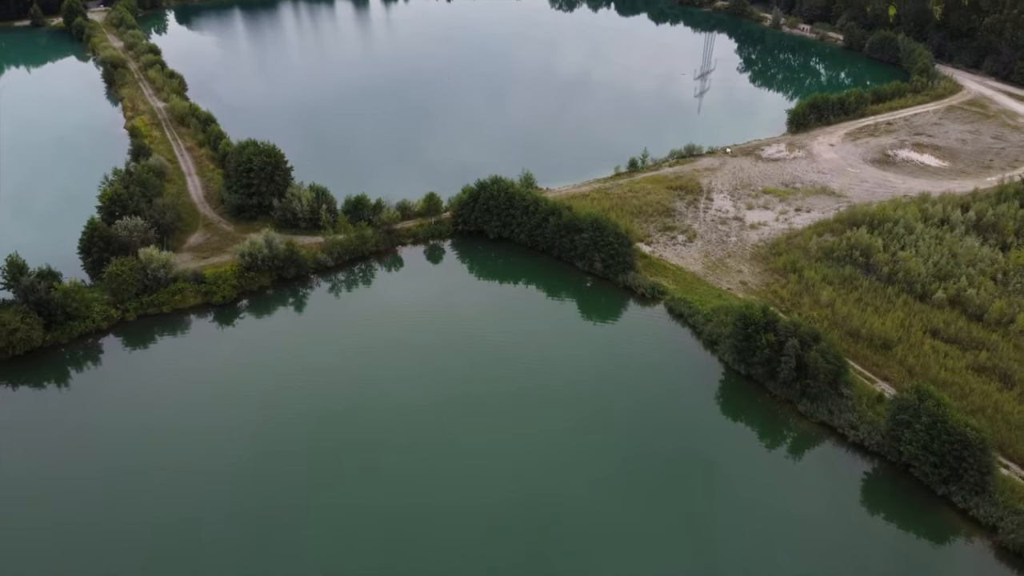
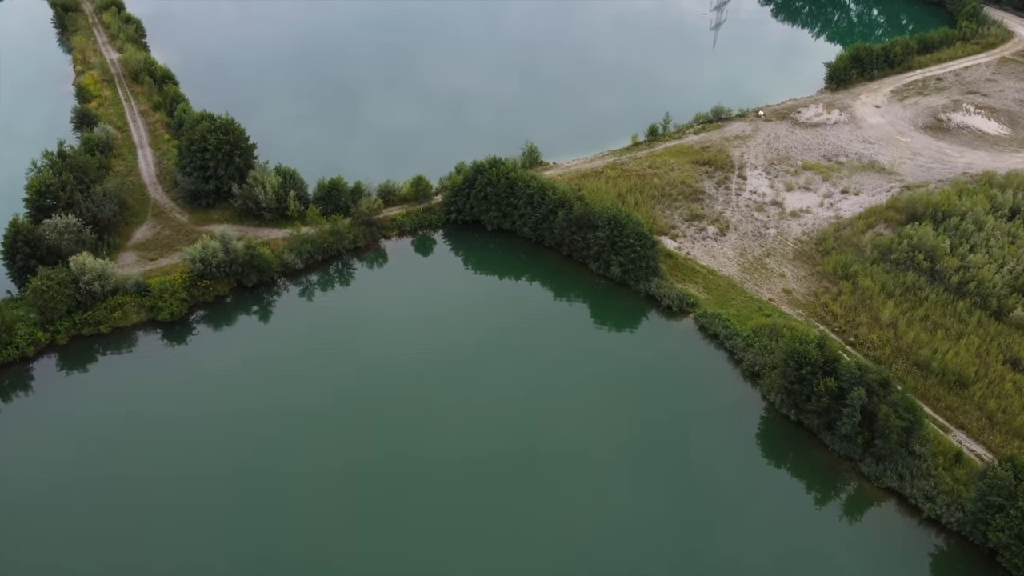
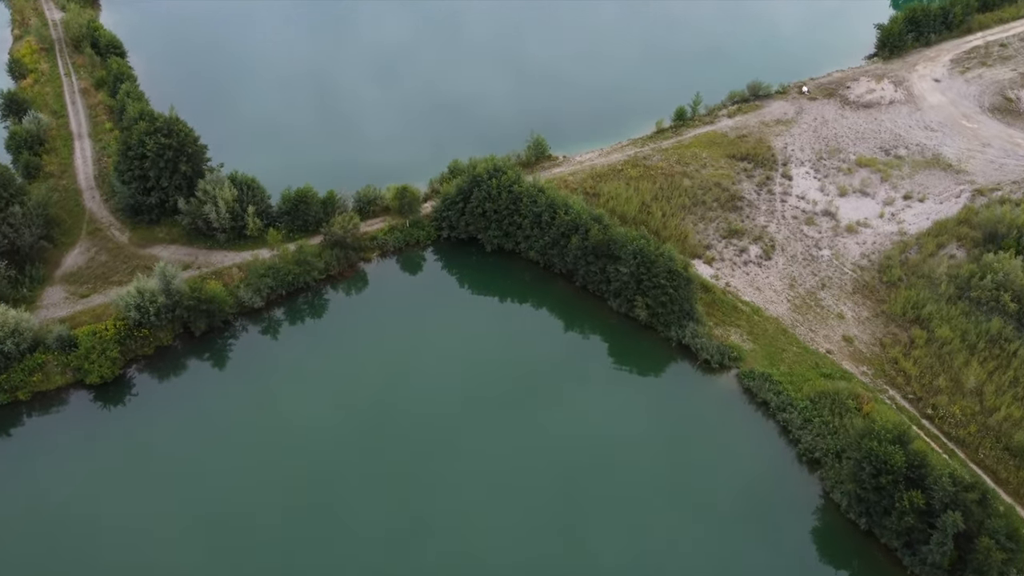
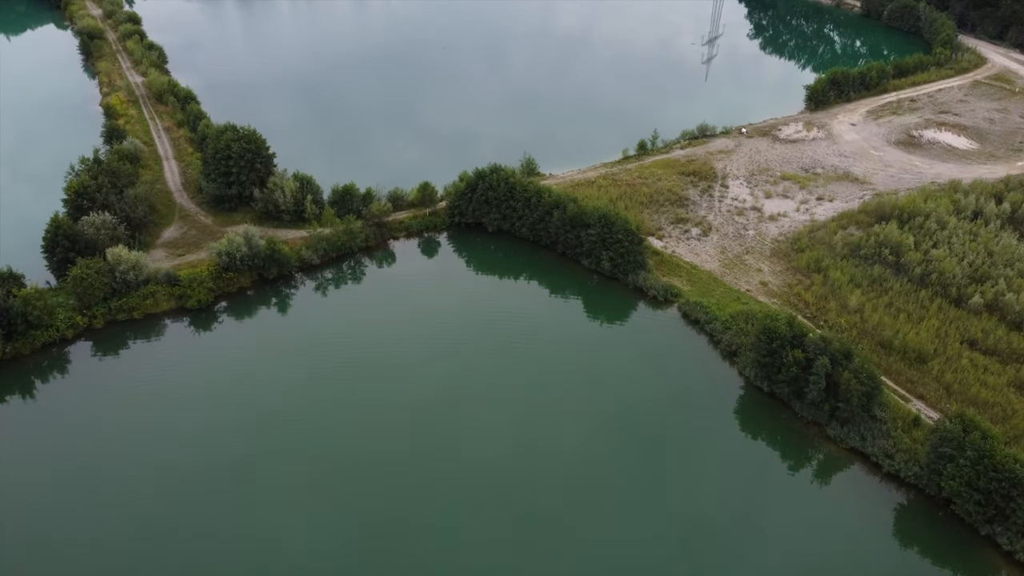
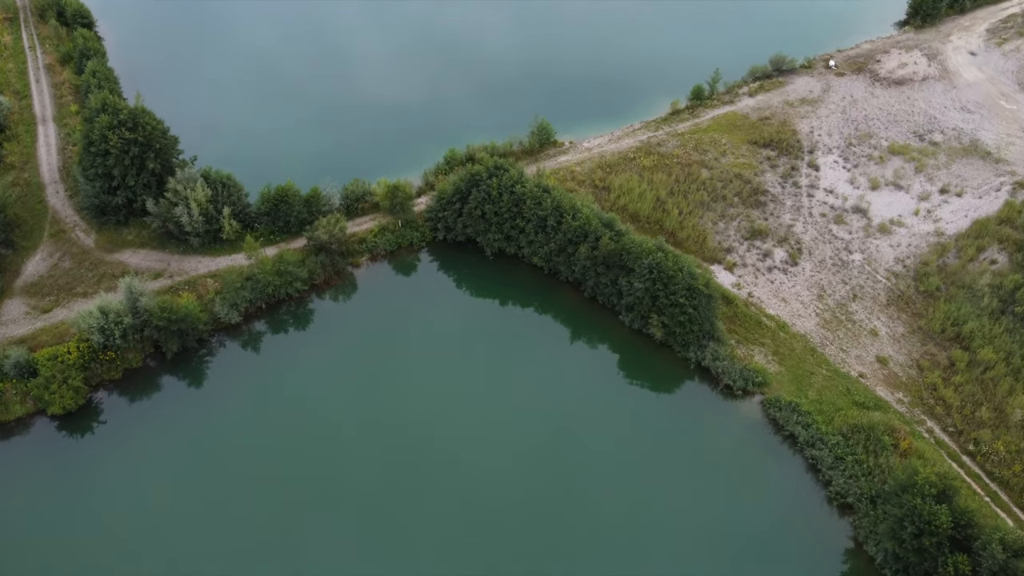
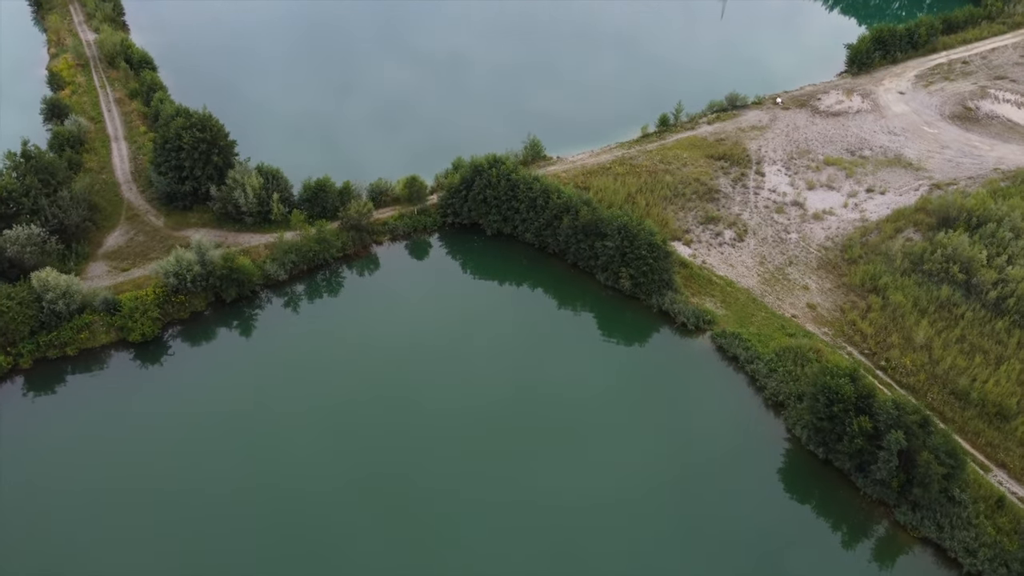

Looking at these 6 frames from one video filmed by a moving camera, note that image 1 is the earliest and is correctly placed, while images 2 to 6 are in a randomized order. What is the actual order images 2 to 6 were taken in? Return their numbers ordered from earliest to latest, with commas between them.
4, 2, 6, 3, 5
